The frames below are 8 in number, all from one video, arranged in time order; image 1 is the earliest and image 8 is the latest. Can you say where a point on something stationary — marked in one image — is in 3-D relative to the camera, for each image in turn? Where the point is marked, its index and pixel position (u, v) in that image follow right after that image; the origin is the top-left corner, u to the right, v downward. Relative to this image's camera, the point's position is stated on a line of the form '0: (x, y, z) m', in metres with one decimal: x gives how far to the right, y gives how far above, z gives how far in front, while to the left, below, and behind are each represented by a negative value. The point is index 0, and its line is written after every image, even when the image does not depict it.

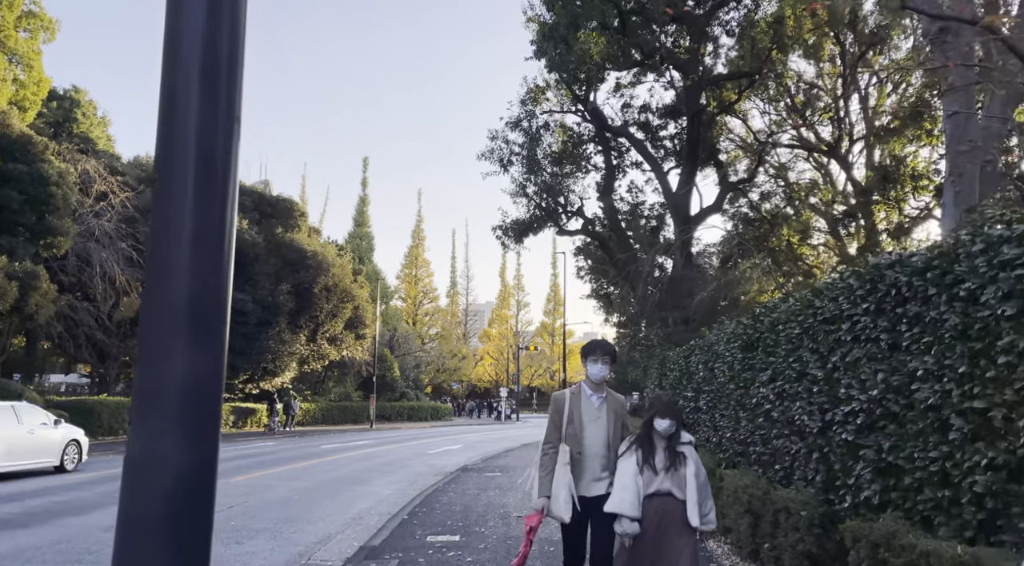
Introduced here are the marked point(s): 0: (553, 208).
0: (+1.1, +2.0, +19.1) m
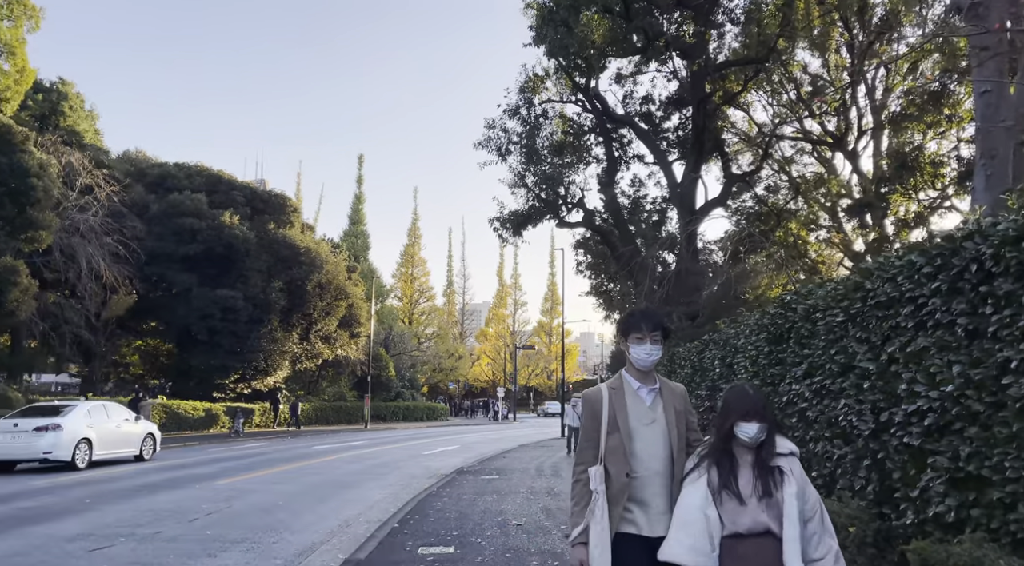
0: (+1.0, +2.2, +18.3) m
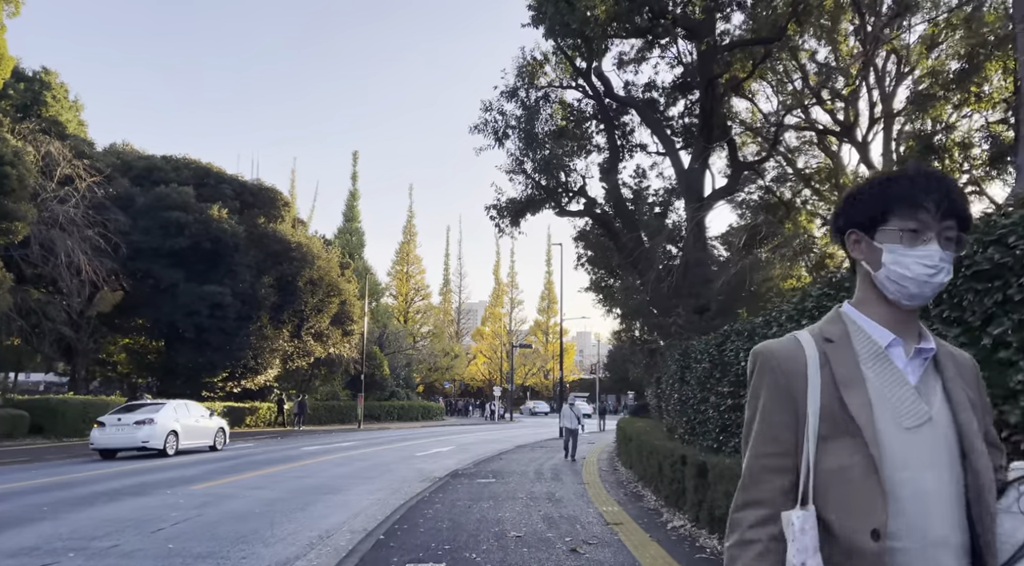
0: (+1.0, +2.3, +17.4) m
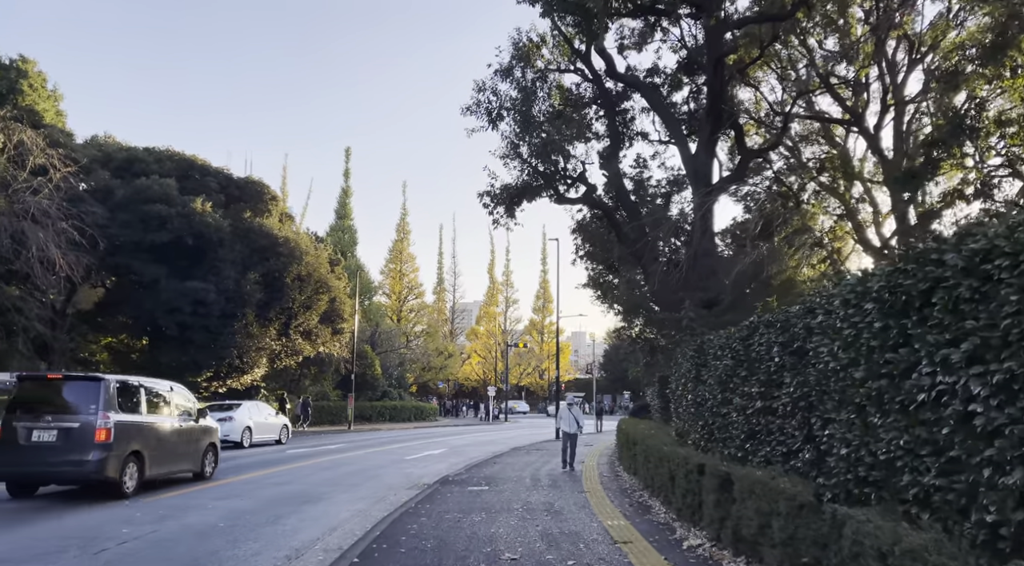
0: (+0.8, +2.5, +16.3) m
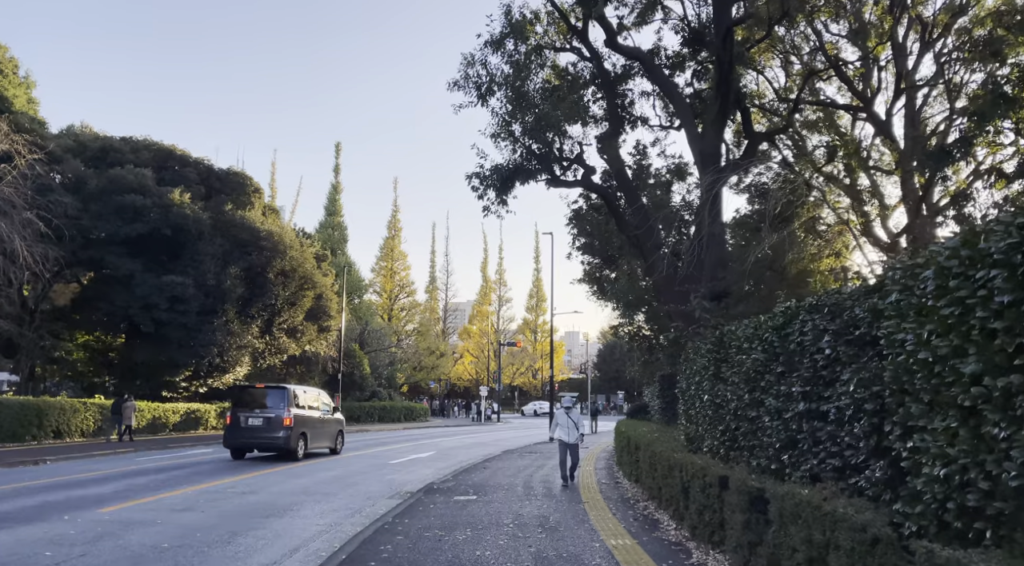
0: (+0.7, +2.7, +15.0) m
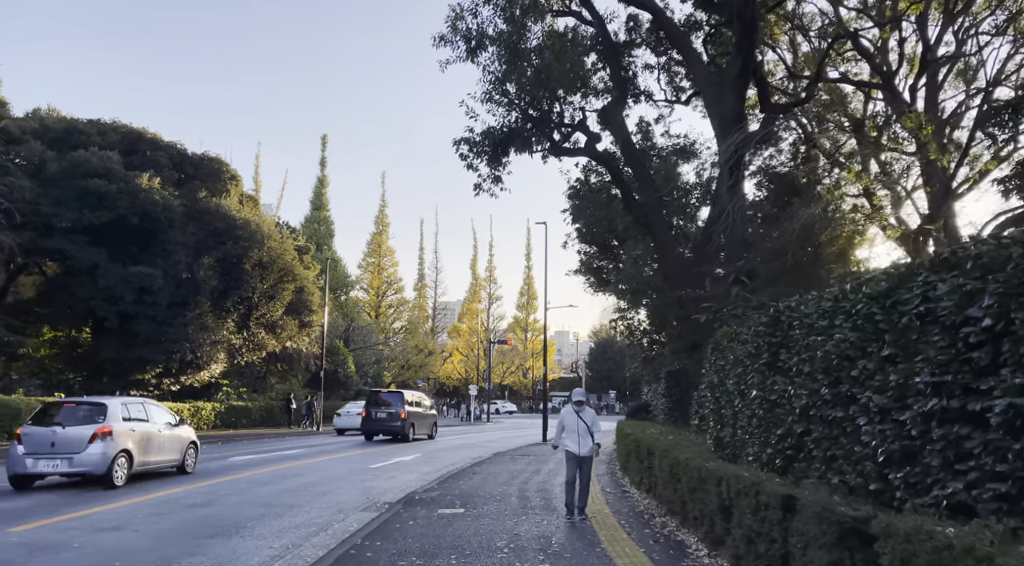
0: (+0.6, +3.0, +13.3) m
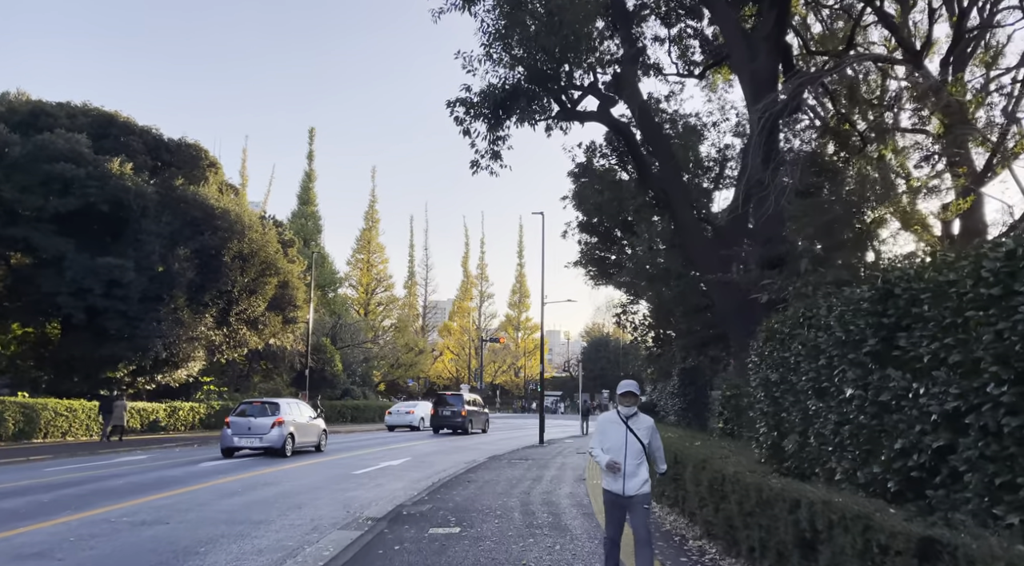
0: (+0.6, +3.2, +11.7) m
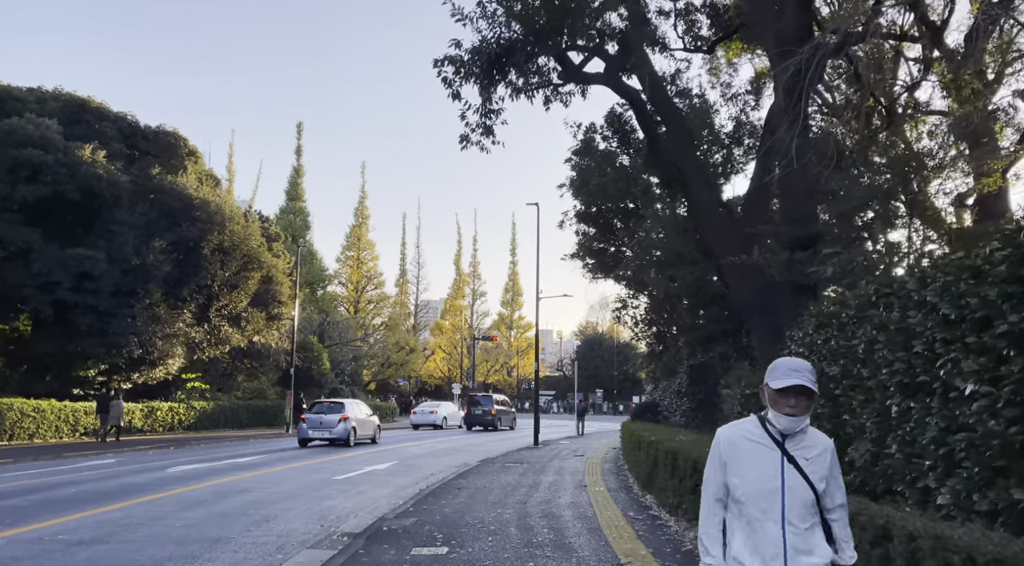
0: (+0.5, +3.4, +10.5) m
